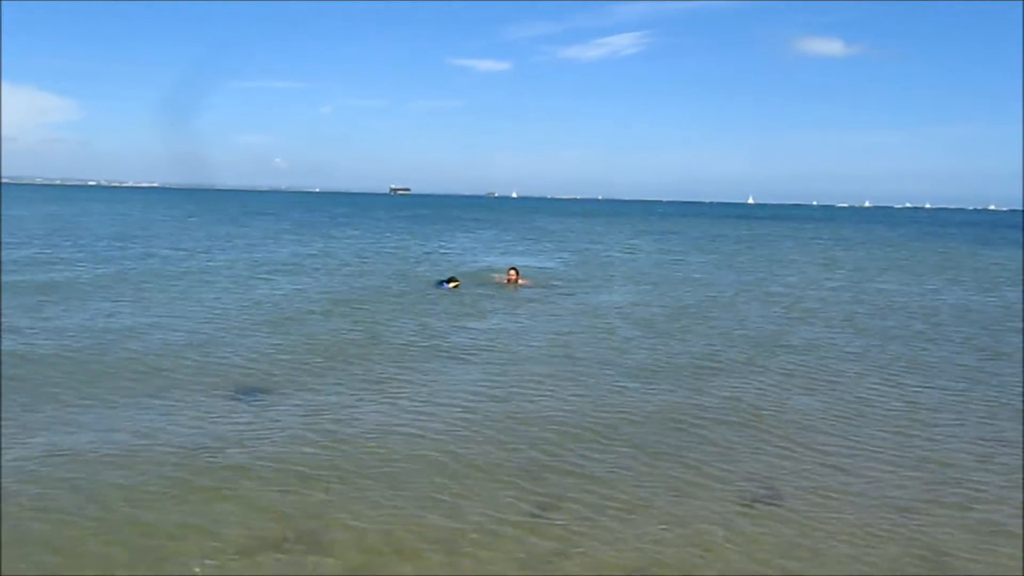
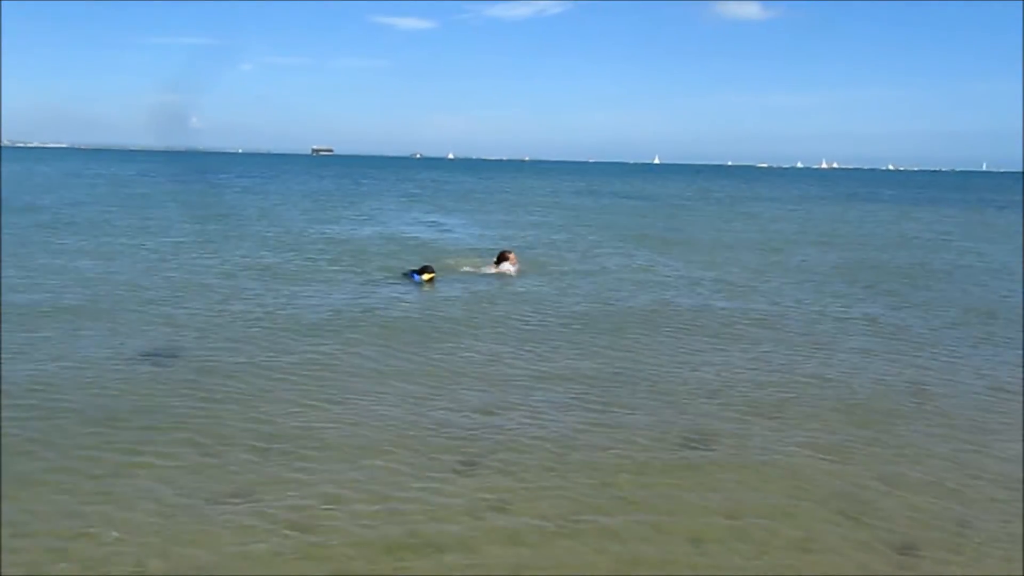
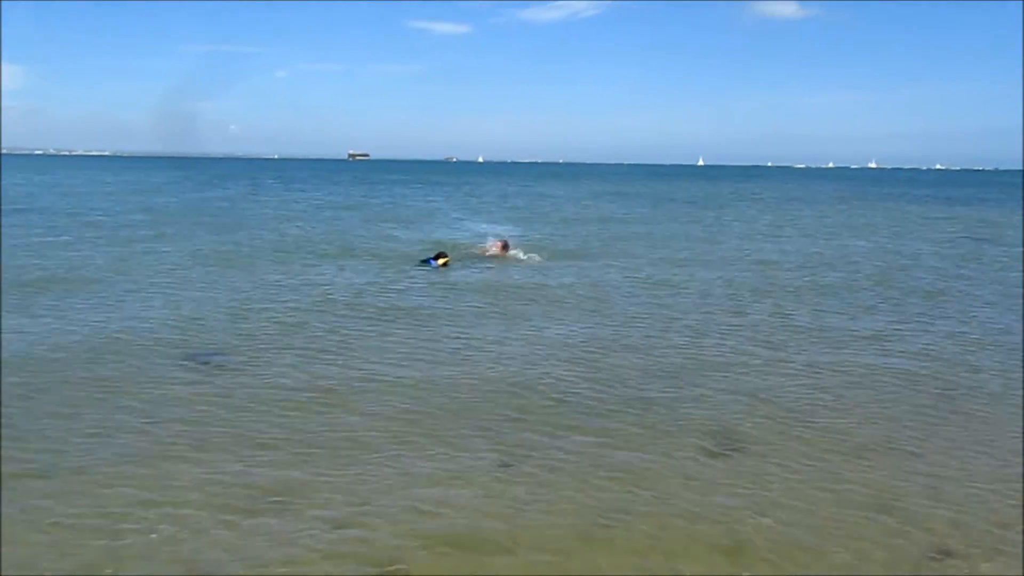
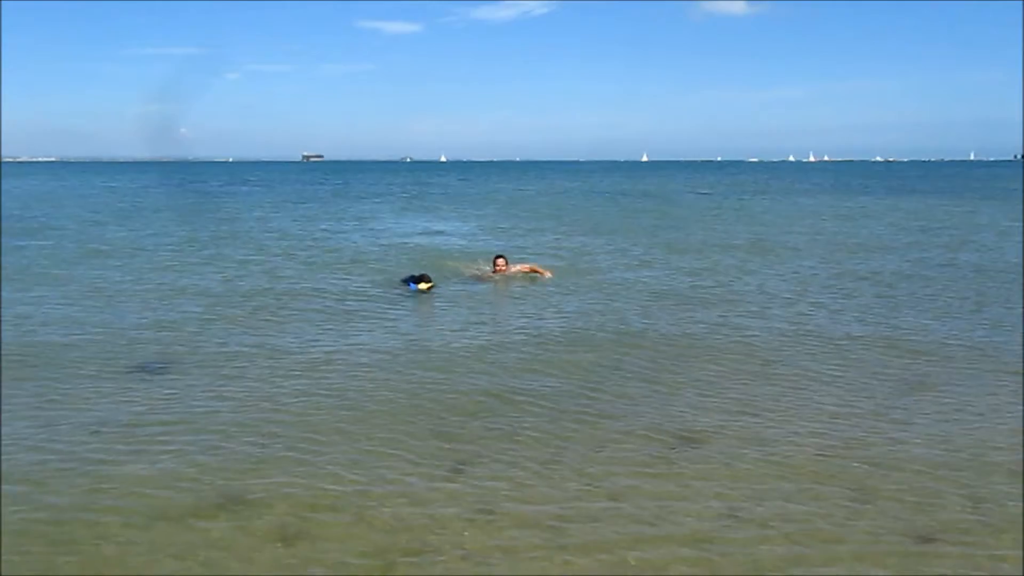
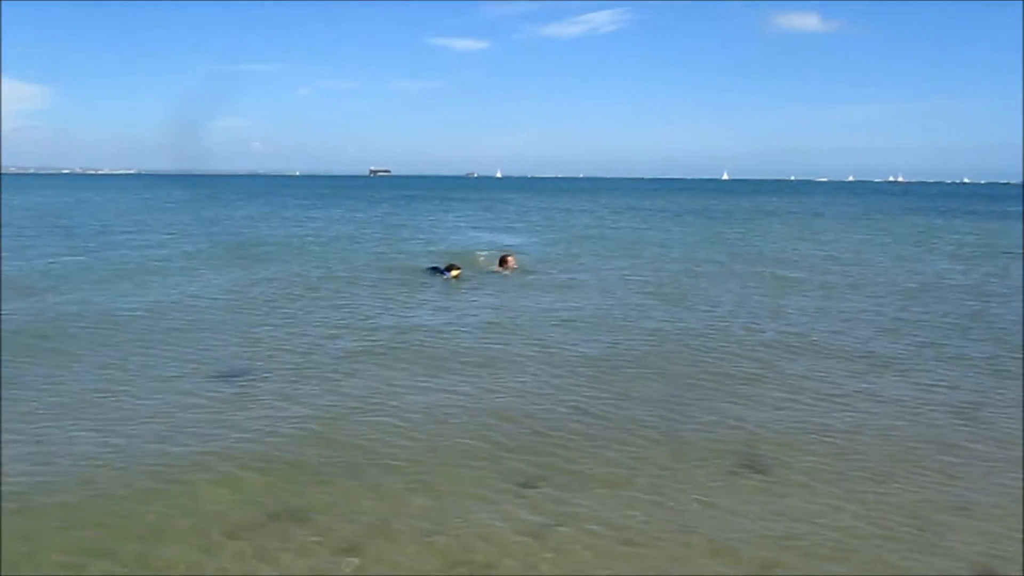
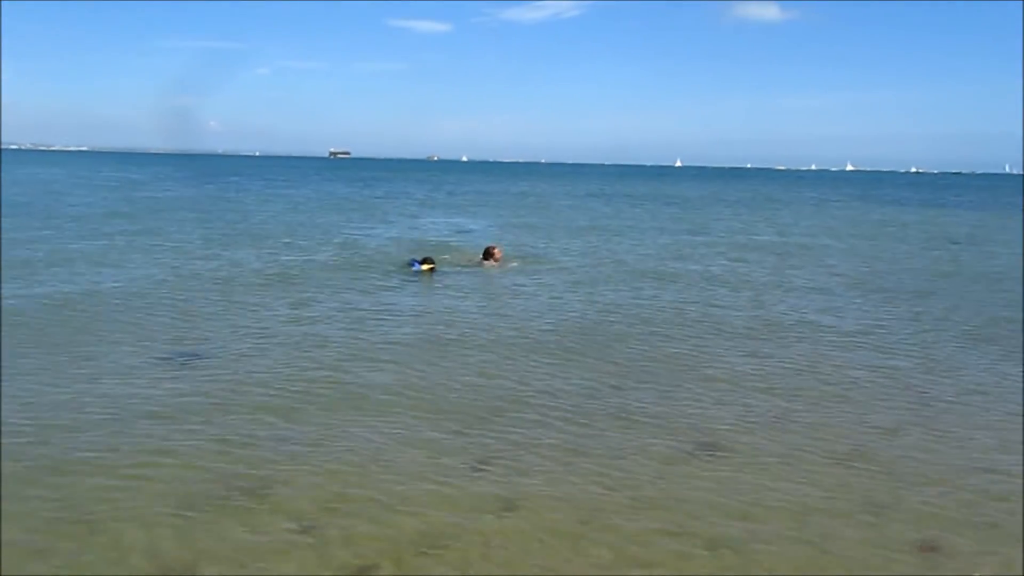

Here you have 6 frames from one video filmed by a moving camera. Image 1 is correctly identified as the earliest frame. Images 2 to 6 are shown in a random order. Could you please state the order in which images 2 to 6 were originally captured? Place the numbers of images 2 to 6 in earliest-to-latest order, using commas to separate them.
5, 3, 6, 2, 4
